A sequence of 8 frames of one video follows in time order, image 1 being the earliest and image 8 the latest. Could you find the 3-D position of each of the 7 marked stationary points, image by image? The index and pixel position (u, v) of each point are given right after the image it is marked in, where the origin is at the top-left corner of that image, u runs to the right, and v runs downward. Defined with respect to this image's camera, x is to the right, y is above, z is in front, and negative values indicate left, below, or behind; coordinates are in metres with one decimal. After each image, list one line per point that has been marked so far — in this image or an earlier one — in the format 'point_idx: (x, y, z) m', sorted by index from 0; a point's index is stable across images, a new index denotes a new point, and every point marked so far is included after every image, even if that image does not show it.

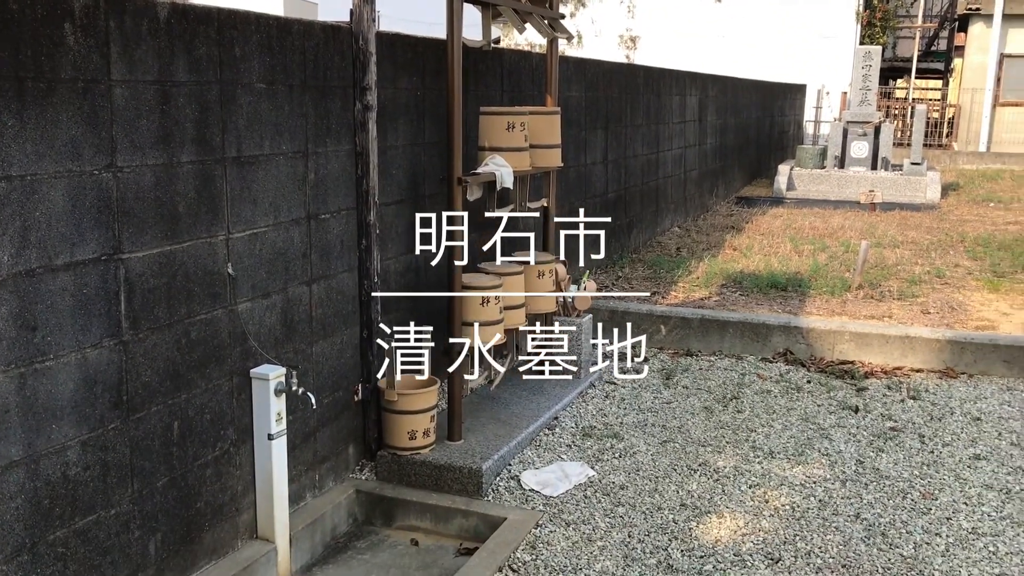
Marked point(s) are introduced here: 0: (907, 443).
0: (+1.5, -0.6, +3.6) m
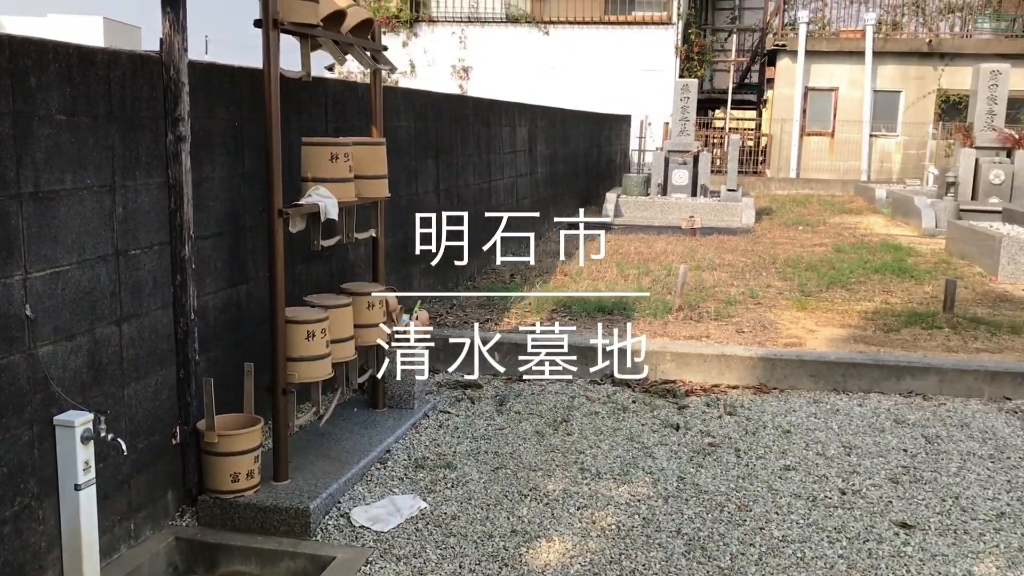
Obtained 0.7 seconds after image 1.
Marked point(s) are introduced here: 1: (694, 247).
0: (+0.8, -0.7, +3.8) m
1: (+1.6, +0.4, +8.2) m
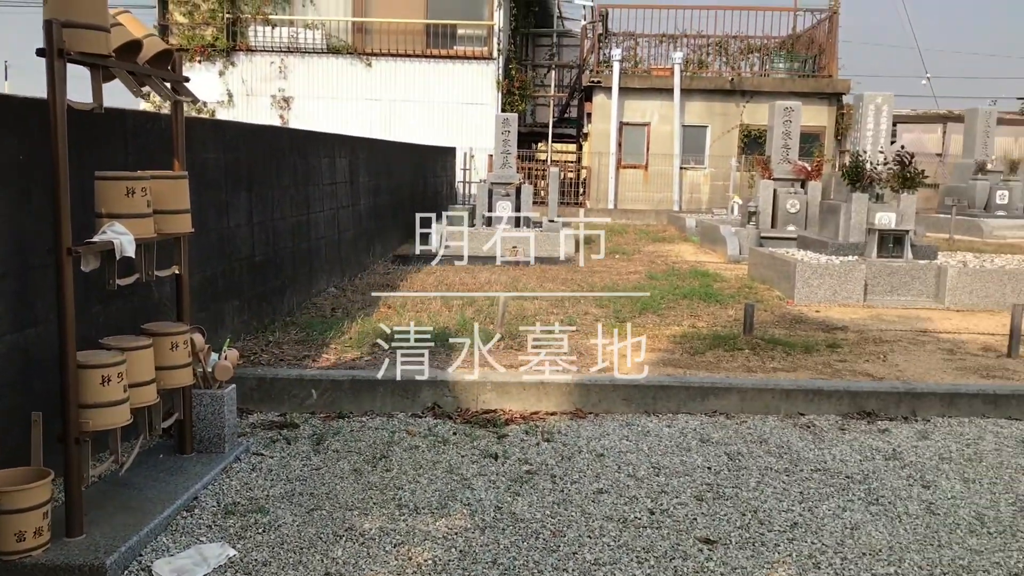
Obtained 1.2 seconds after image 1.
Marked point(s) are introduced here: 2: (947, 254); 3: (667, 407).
0: (+0.1, -0.8, +3.8) m
1: (0.0, +0.1, +8.4) m
2: (+3.9, +0.3, +8.5) m
3: (+0.8, -0.6, +4.7) m
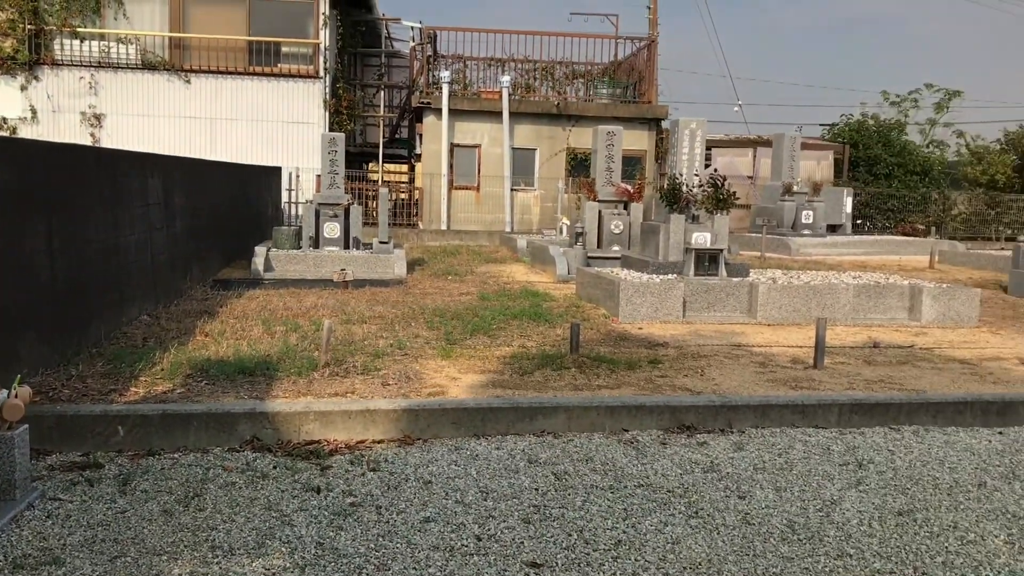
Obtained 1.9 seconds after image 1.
0: (-0.6, -0.9, +3.7) m
1: (-1.4, -0.1, +8.2) m
2: (+2.3, +0.2, +9.0) m
3: (-0.1, -0.7, +4.7) m
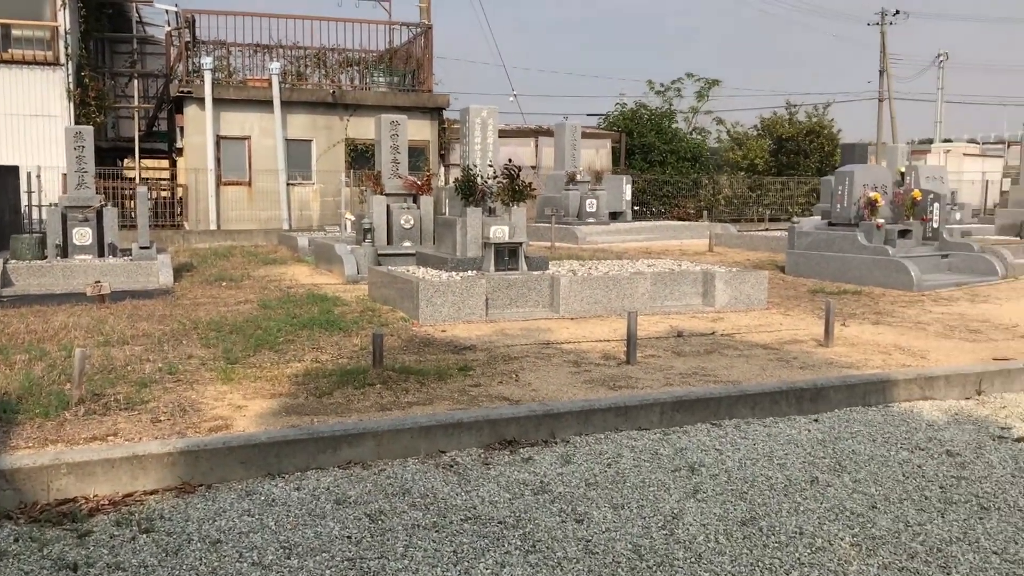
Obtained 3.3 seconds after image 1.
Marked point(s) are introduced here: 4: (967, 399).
0: (-1.2, -1.0, +3.0) m
1: (-3.1, -0.2, +7.2) m
2: (+0.4, +0.2, +8.7) m
3: (-0.9, -0.8, +4.1) m
4: (+2.5, -0.6, +5.3) m
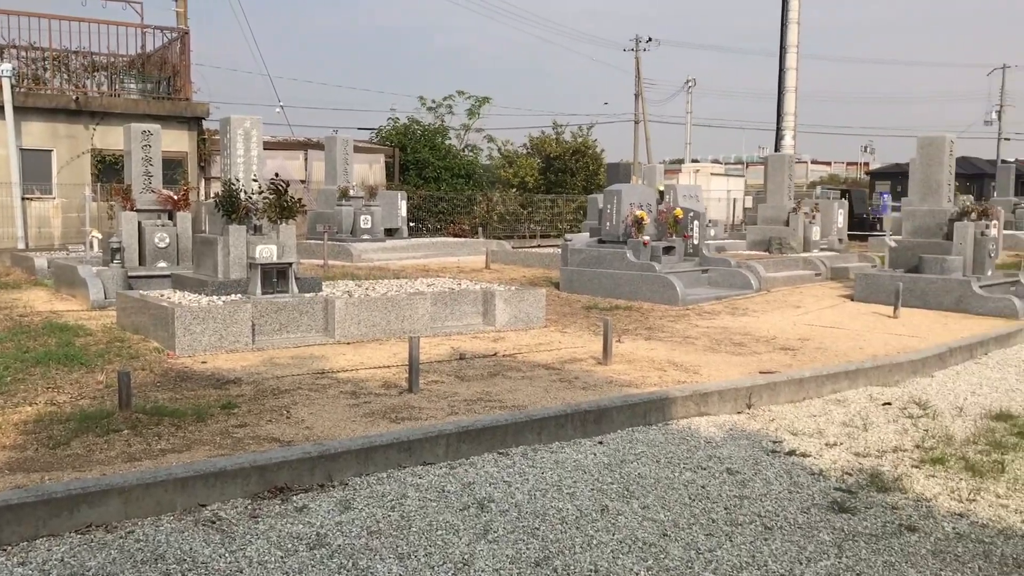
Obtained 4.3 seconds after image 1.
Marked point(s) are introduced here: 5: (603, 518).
0: (-1.7, -1.1, +2.3) m
1: (-4.6, -0.4, +5.9) m
2: (-1.6, 0.0, +8.3) m
3: (-1.8, -0.9, +3.4) m
4: (+1.3, -0.7, +5.4) m
5: (+0.4, -0.9, +3.8) m
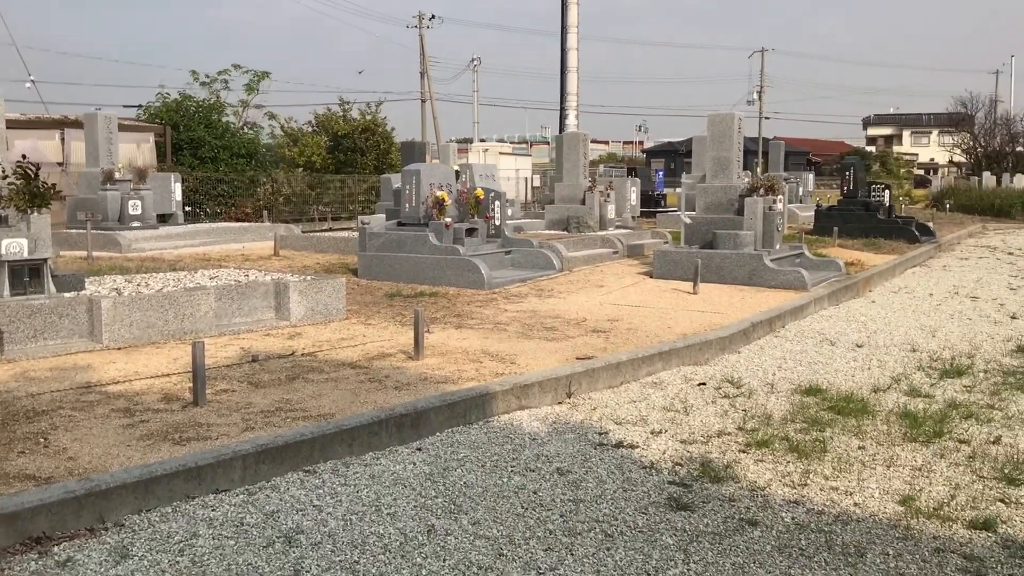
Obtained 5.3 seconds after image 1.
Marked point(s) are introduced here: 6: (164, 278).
0: (-2.0, -1.2, +1.5) m
1: (-5.6, -0.6, +4.4) m
2: (-3.2, +0.1, +7.3) m
3: (-2.3, -0.9, +2.5) m
4: (+0.3, -0.6, +5.1) m
5: (-0.3, -0.9, +3.4) m
6: (-2.7, +0.1, +7.3) m
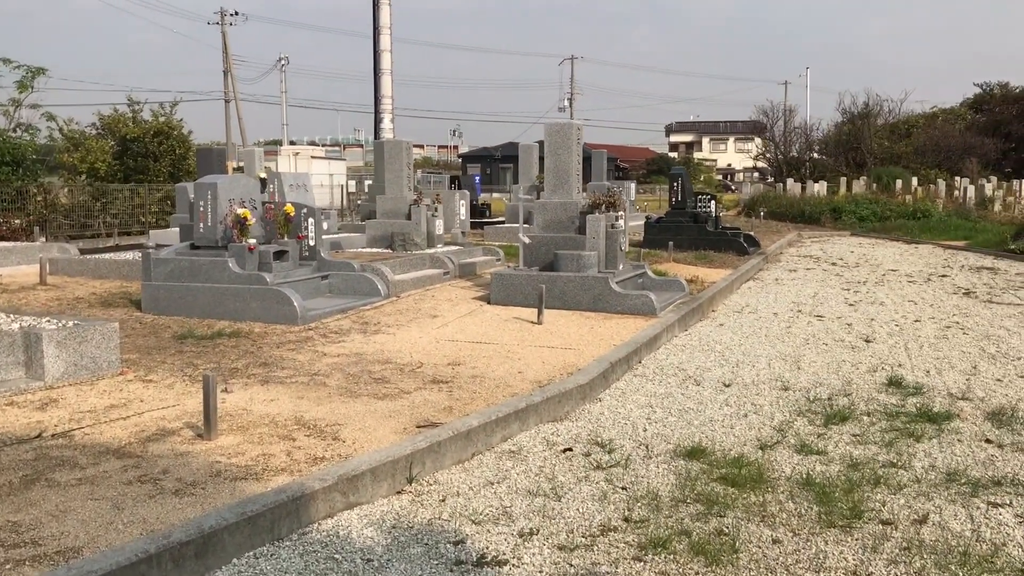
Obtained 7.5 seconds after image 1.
0: (-2.0, -1.4, 0.0) m
1: (-6.1, -0.9, +2.2) m
2: (-4.3, -0.3, +5.5) m
3: (-2.5, -1.2, +1.0) m
4: (-0.5, -0.9, +4.0) m
5: (-0.7, -1.1, +2.2) m
6: (-3.8, -0.2, +5.6) m
